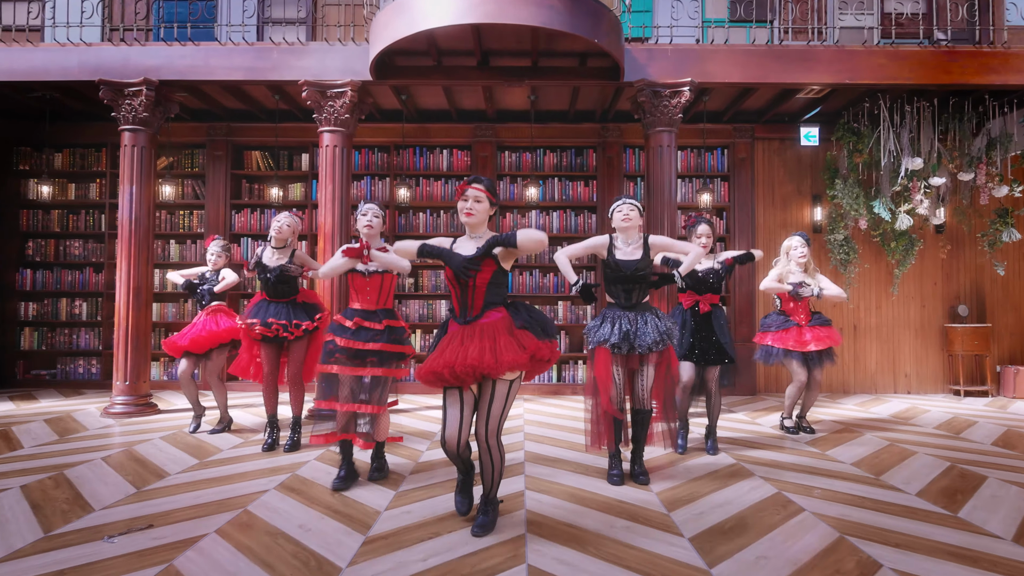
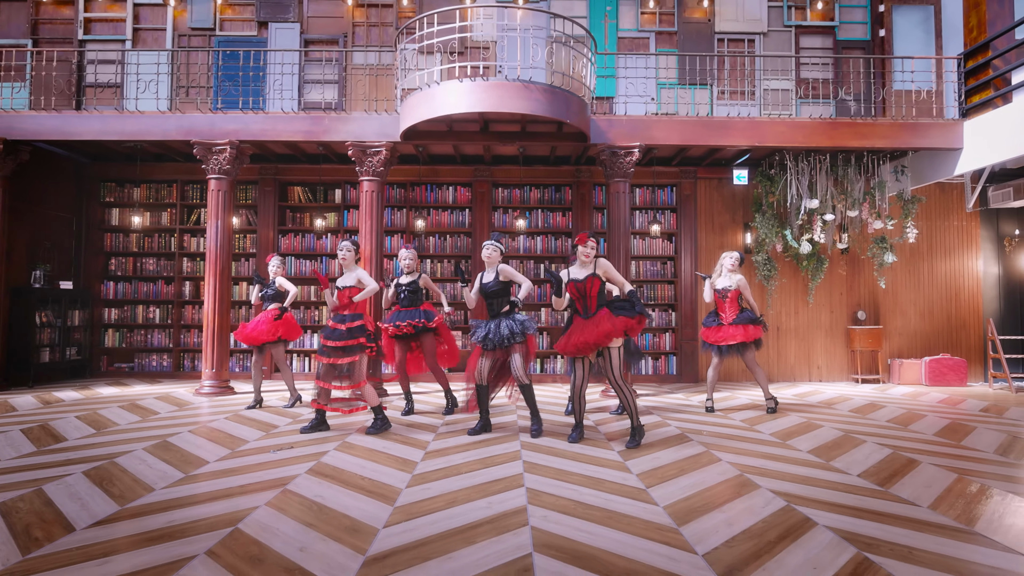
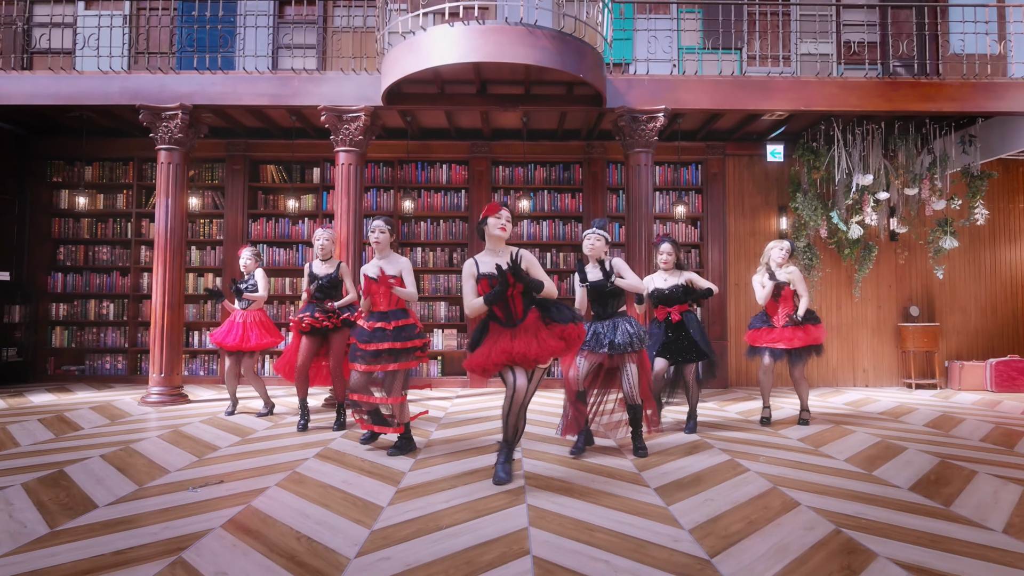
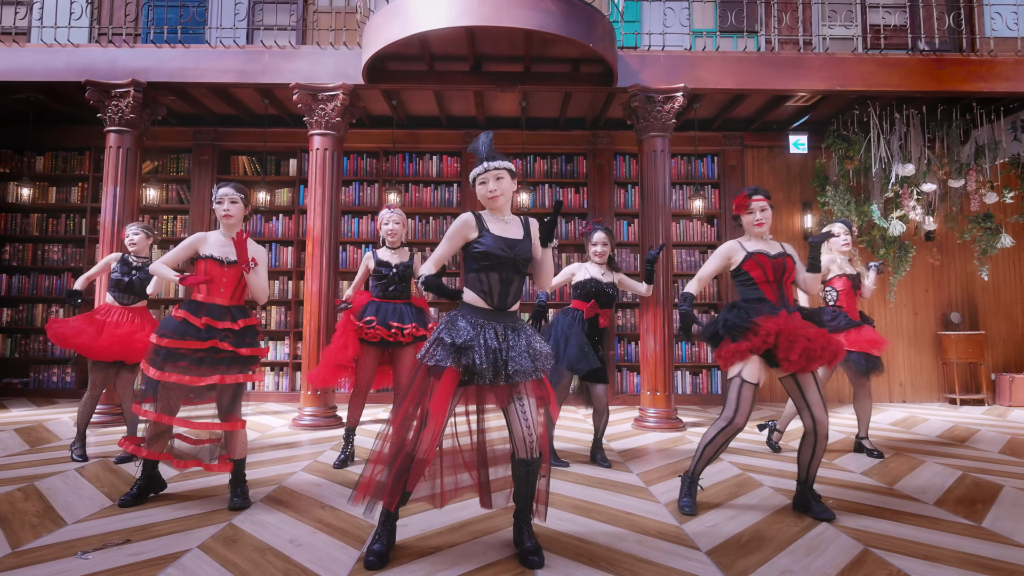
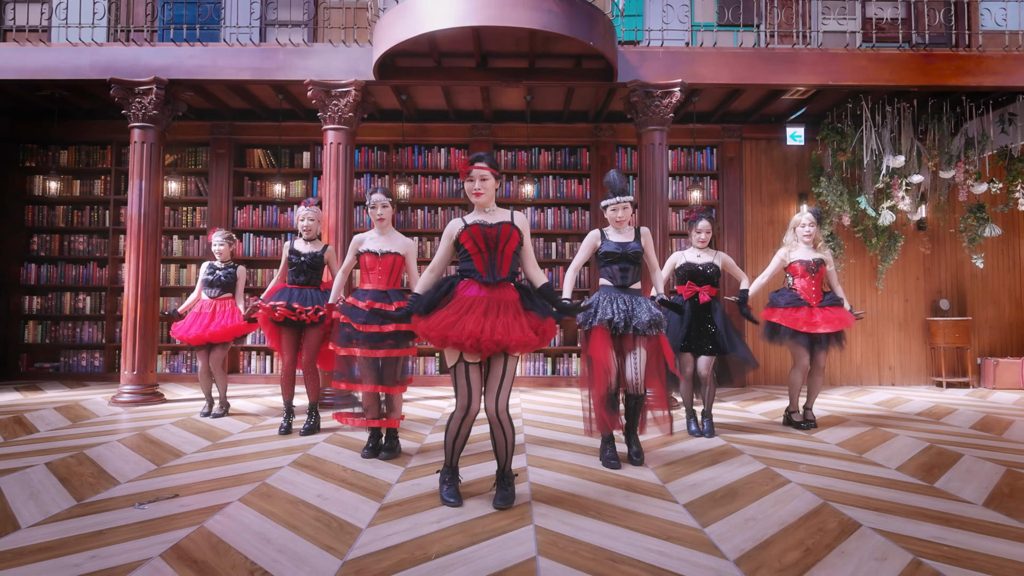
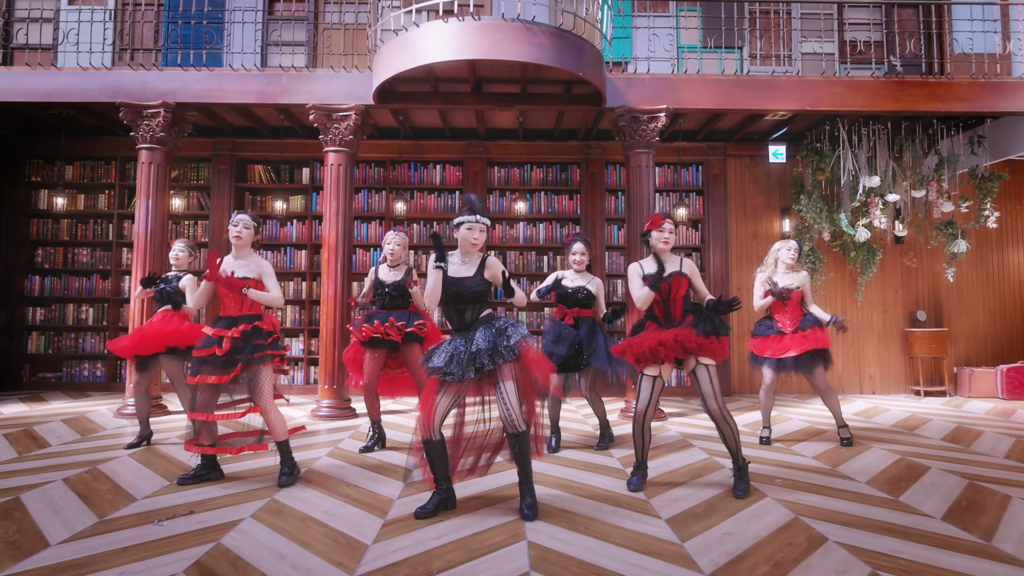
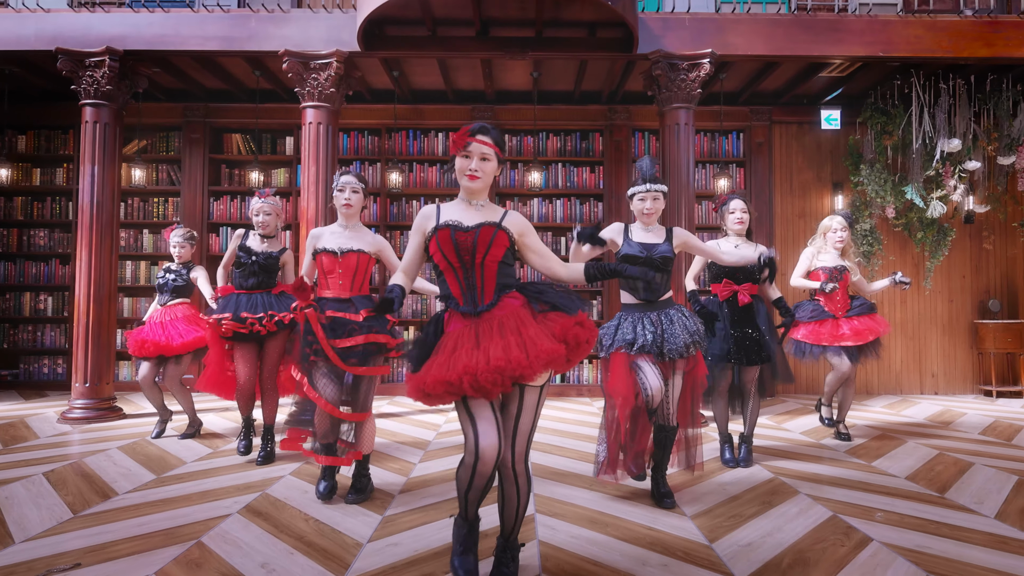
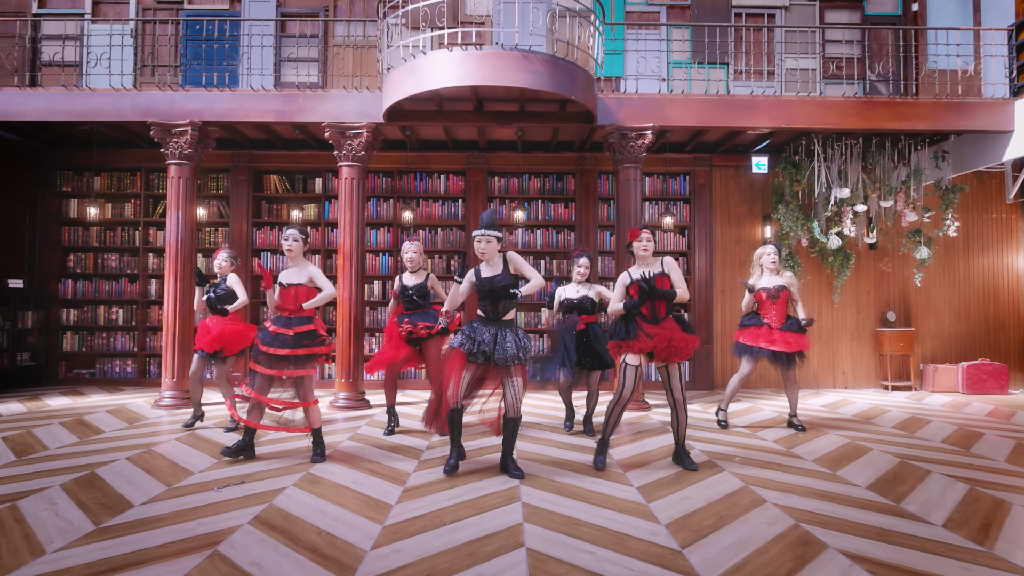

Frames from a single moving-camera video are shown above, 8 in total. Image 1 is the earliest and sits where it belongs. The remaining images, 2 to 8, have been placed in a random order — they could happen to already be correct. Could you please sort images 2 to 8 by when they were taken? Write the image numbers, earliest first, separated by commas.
7, 5, 3, 2, 8, 6, 4
